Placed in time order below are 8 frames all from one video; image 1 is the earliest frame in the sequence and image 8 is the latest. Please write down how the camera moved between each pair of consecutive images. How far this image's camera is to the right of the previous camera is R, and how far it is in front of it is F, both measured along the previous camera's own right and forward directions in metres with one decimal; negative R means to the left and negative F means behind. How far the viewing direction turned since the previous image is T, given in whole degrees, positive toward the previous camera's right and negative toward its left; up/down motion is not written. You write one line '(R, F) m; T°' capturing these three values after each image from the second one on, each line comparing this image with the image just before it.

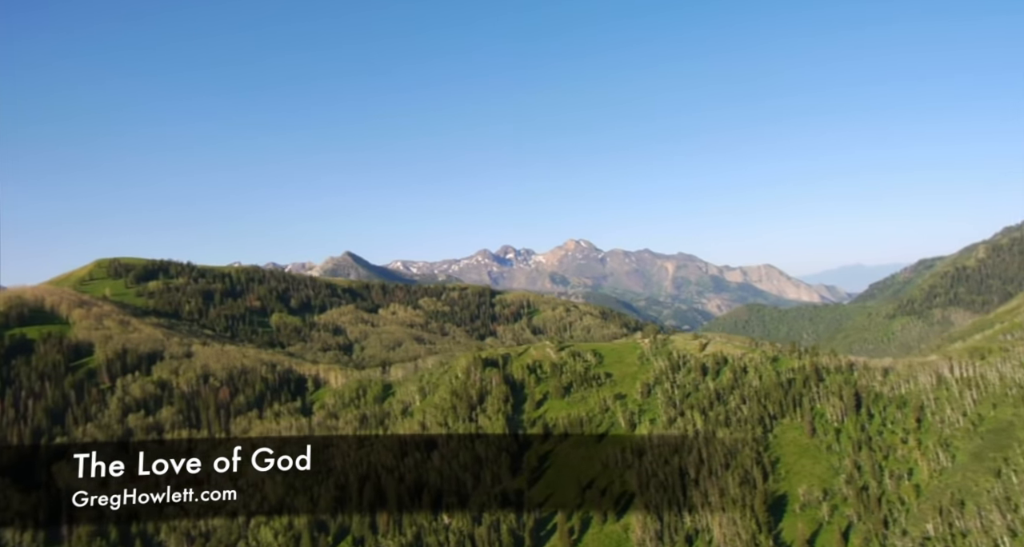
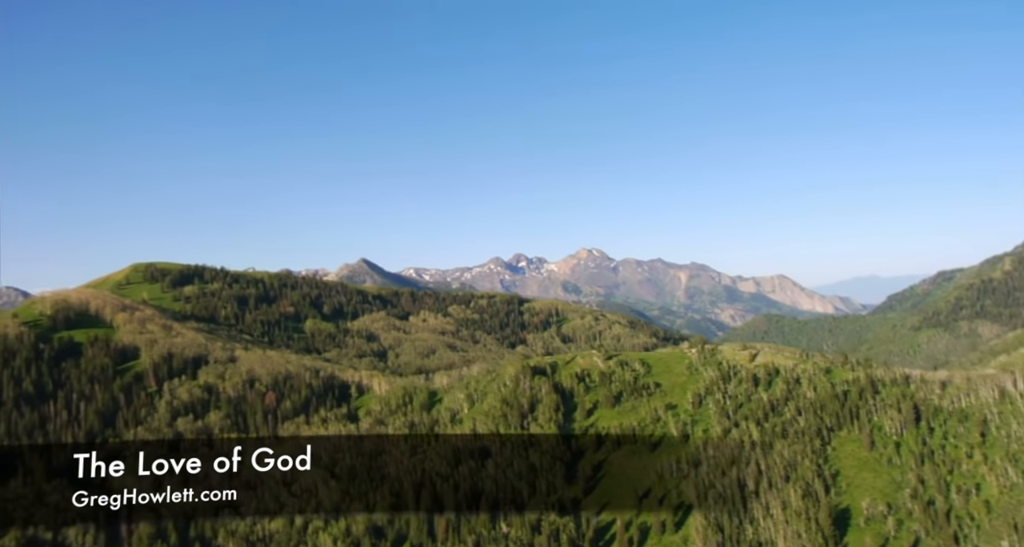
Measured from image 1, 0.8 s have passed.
(-12.5, -0.1) m; -1°
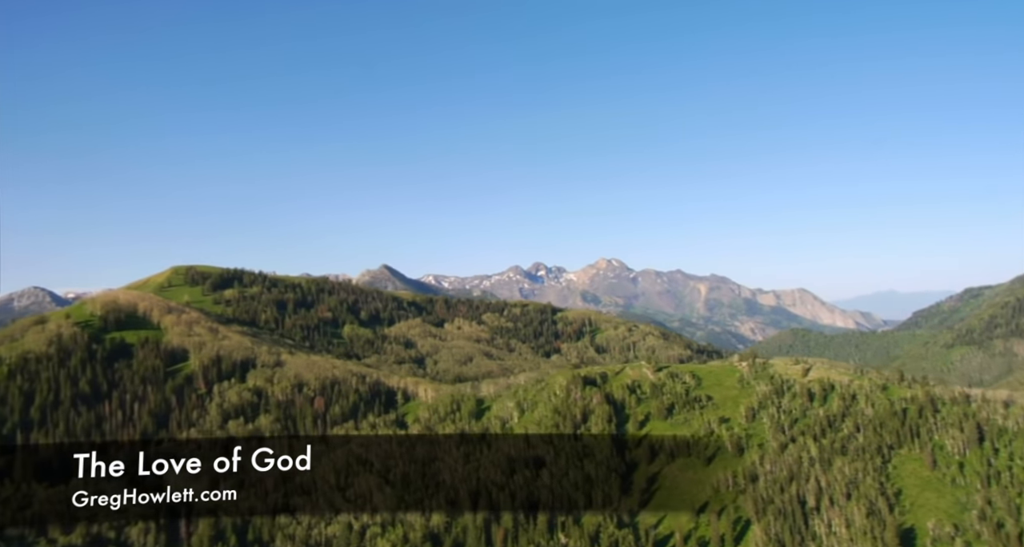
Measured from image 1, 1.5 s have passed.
(-11.2, -0.3) m; -1°
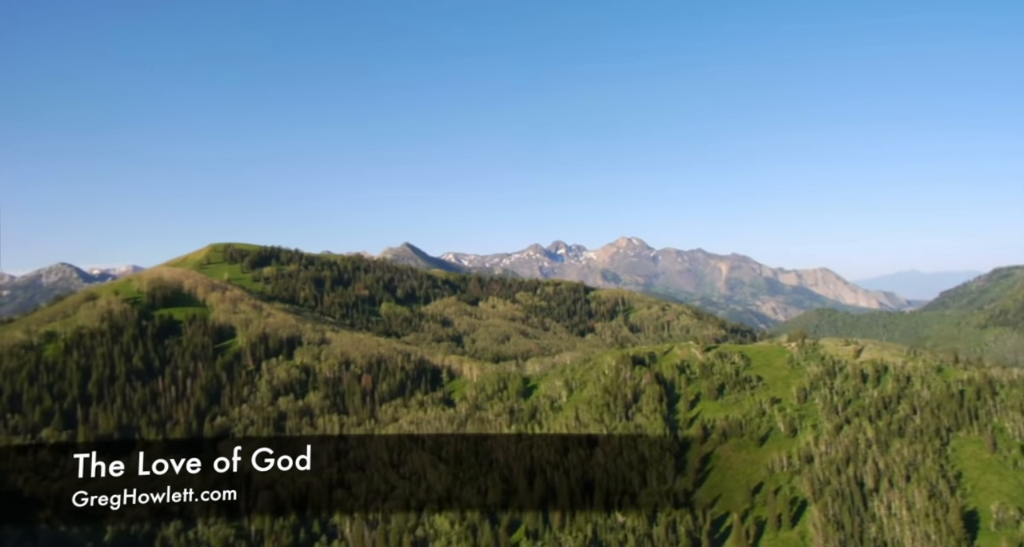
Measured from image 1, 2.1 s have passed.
(-9.8, +0.2) m; -2°
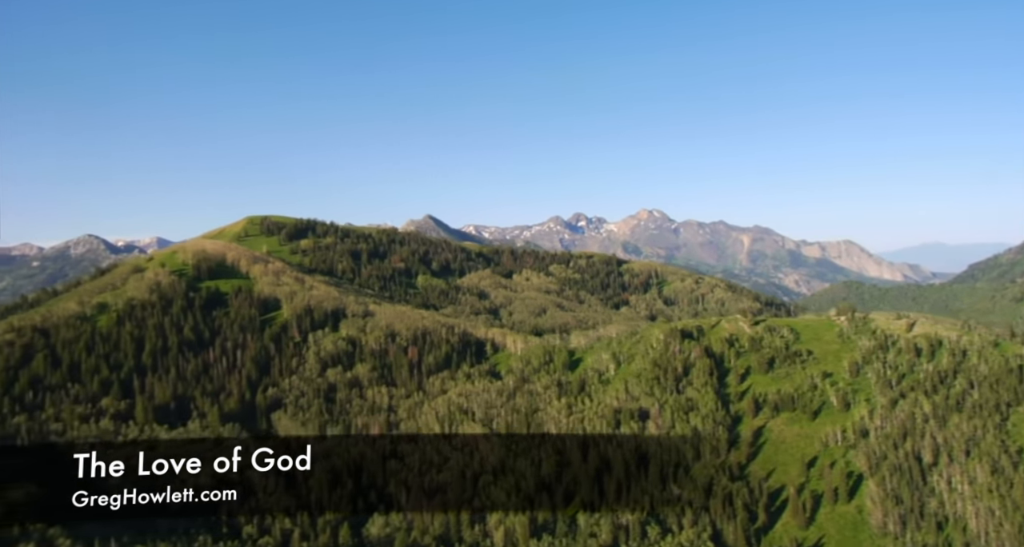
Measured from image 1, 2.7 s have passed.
(-9.2, +0.4) m; -2°
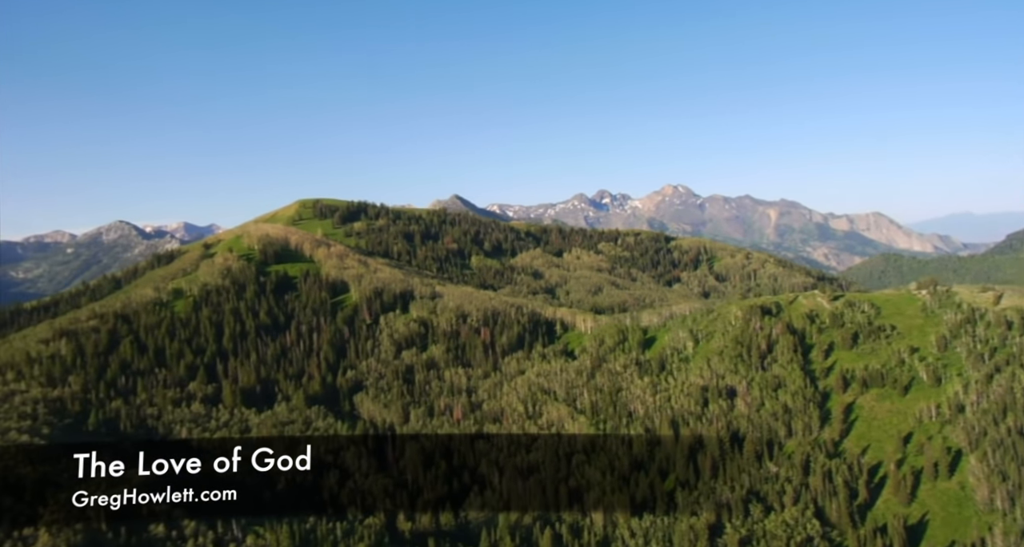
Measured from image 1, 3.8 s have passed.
(-17.1, +0.6) m; -2°
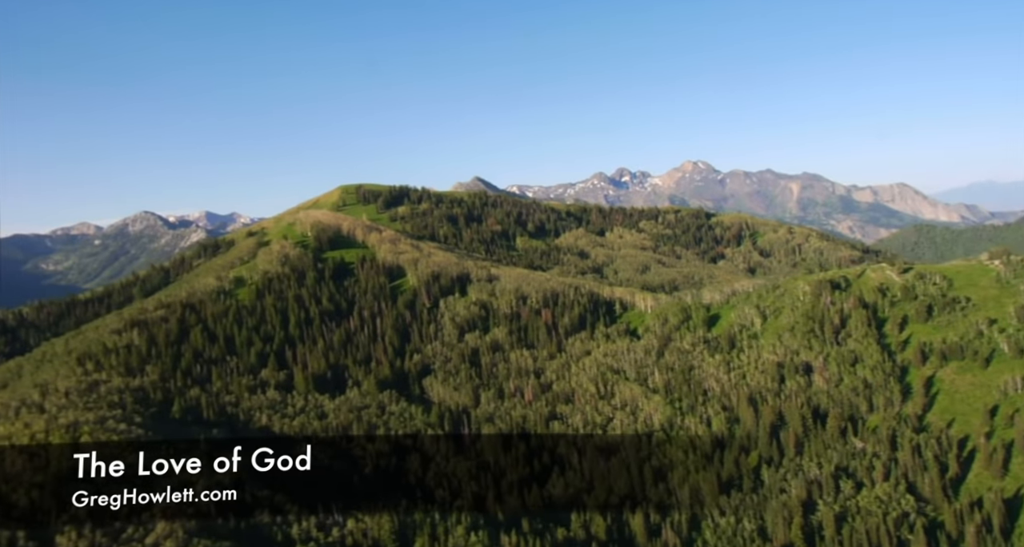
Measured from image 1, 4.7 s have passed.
(-14.4, +0.8) m; -2°
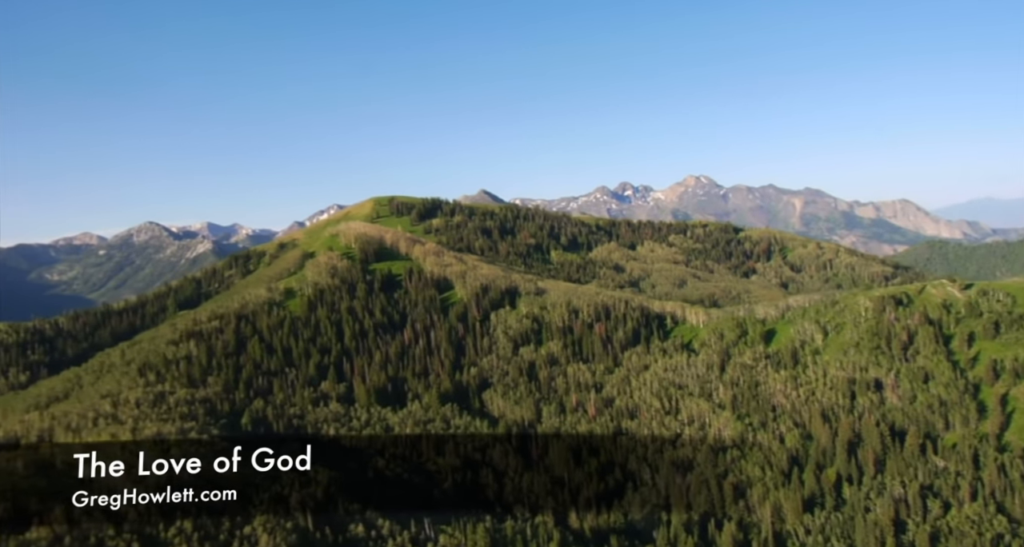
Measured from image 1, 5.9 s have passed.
(-18.9, +1.3) m; 0°
